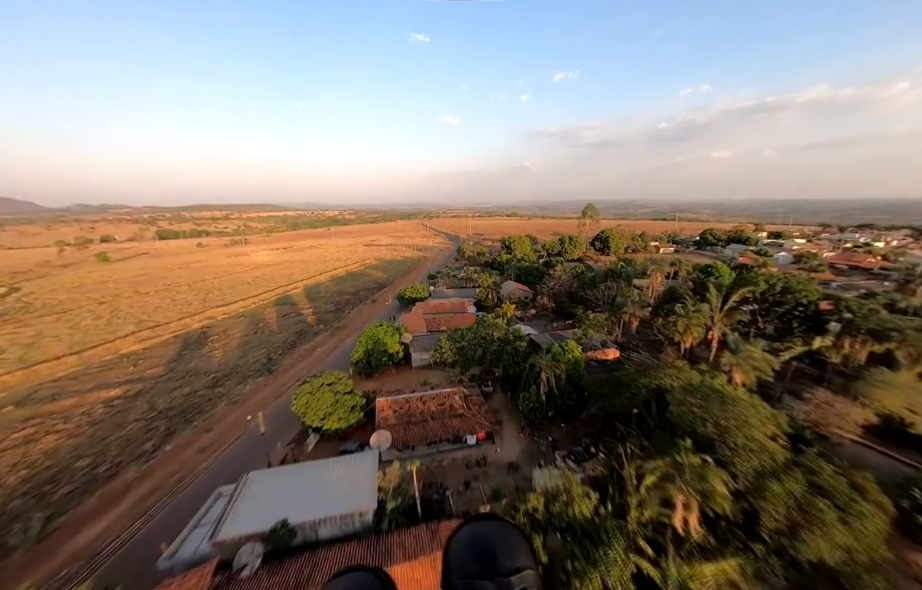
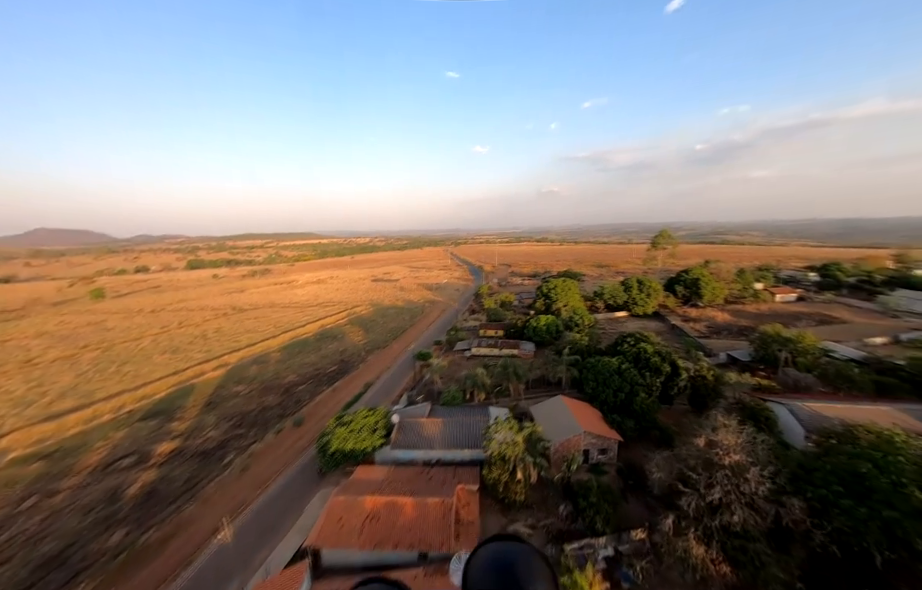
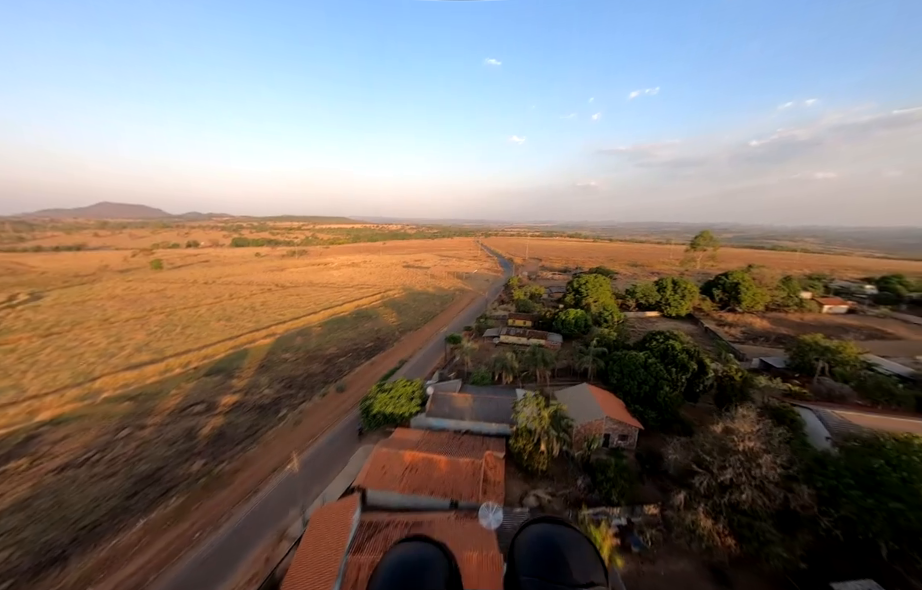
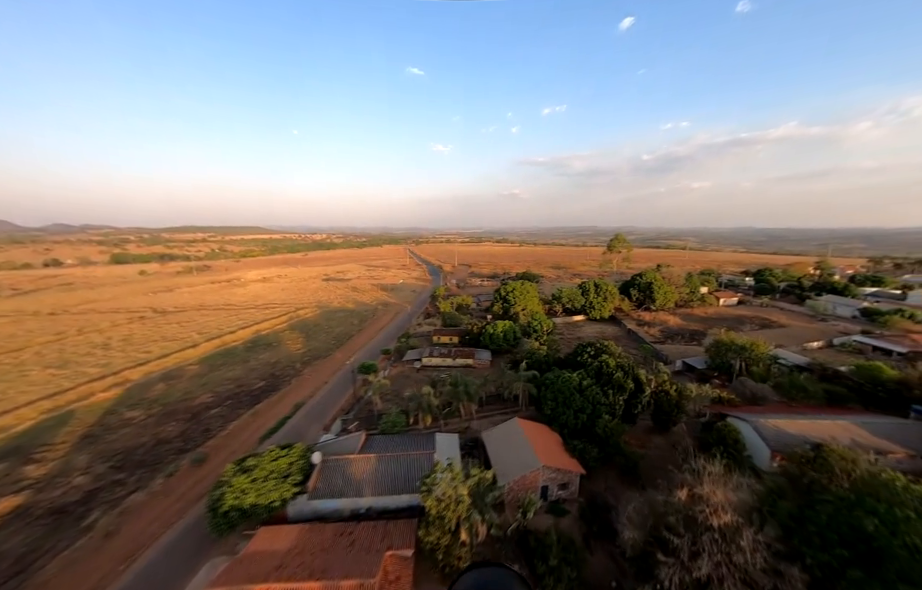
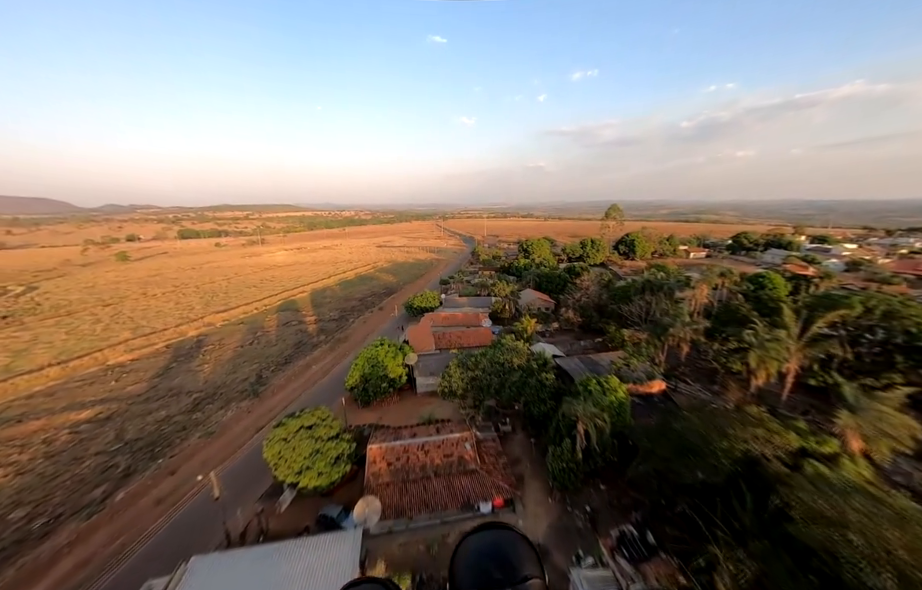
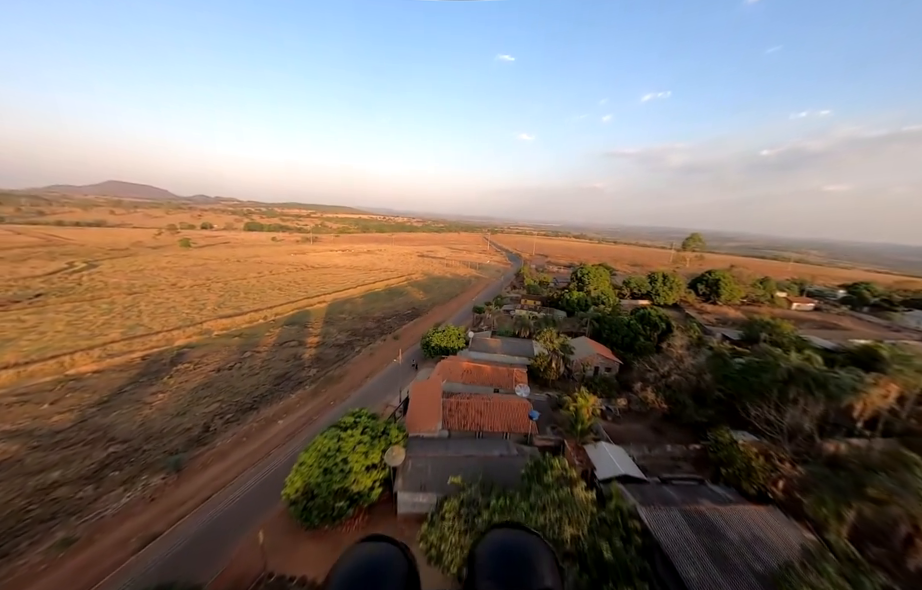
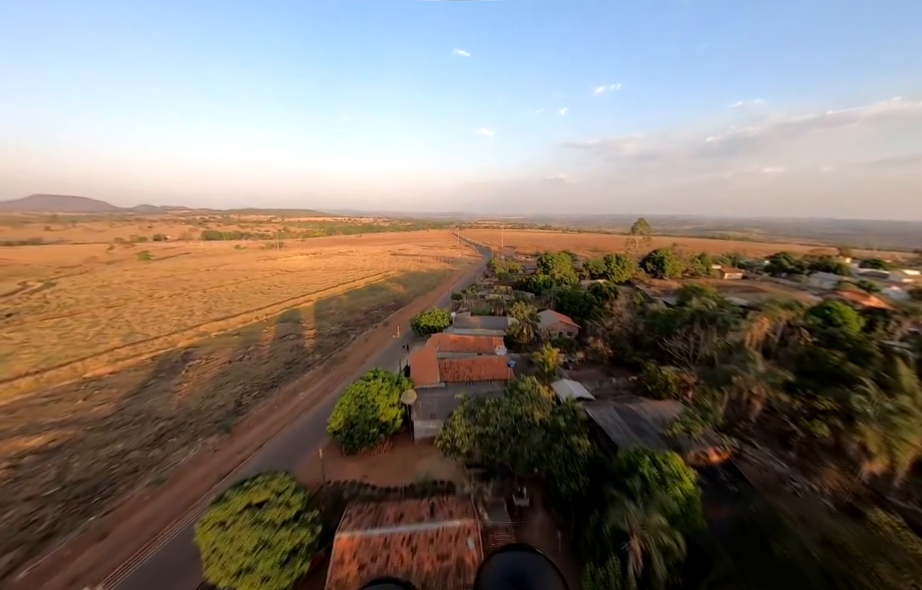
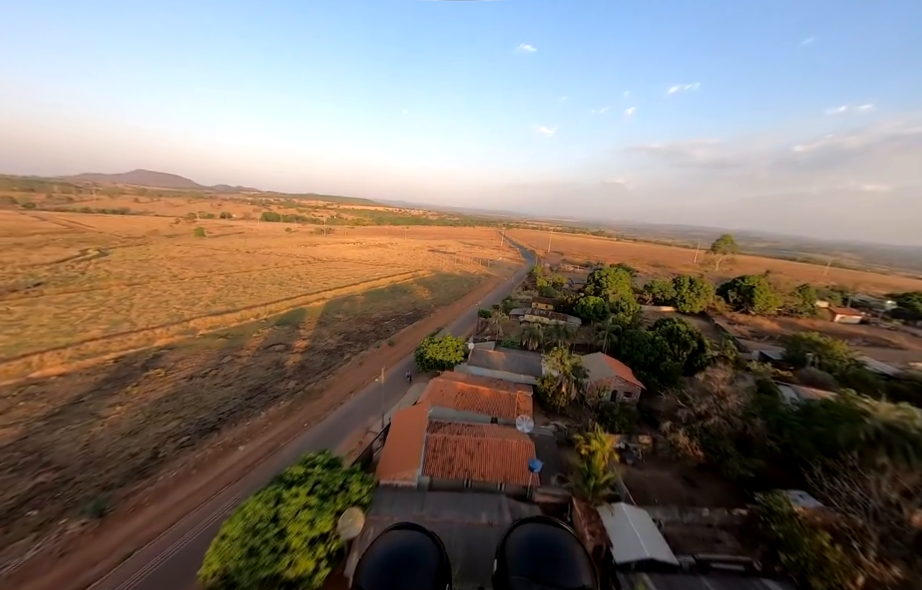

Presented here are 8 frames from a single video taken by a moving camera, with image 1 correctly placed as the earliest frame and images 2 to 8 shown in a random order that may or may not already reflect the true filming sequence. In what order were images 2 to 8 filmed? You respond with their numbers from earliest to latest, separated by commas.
5, 7, 6, 8, 3, 2, 4
